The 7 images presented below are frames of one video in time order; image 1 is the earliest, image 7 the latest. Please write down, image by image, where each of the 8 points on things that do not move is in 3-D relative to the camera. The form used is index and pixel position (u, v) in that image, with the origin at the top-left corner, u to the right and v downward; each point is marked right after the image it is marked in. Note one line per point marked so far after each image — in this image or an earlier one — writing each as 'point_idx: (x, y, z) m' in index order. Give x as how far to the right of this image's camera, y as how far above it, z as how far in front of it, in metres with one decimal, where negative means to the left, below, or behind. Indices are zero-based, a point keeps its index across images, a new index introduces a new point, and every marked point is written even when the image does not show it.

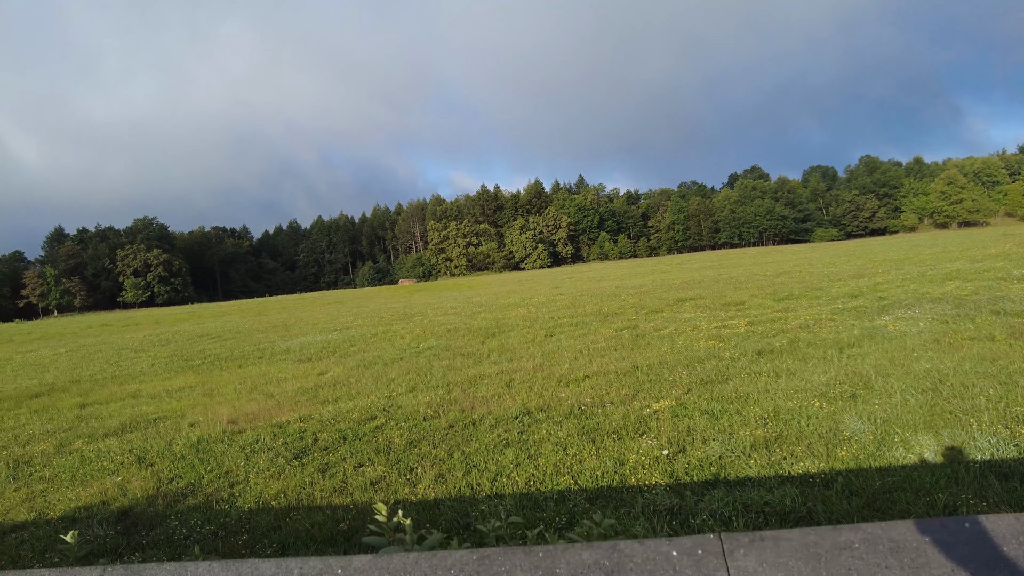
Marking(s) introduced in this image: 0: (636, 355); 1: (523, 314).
0: (+1.9, -1.1, +10.2) m
1: (+0.4, -0.7, +17.8) m
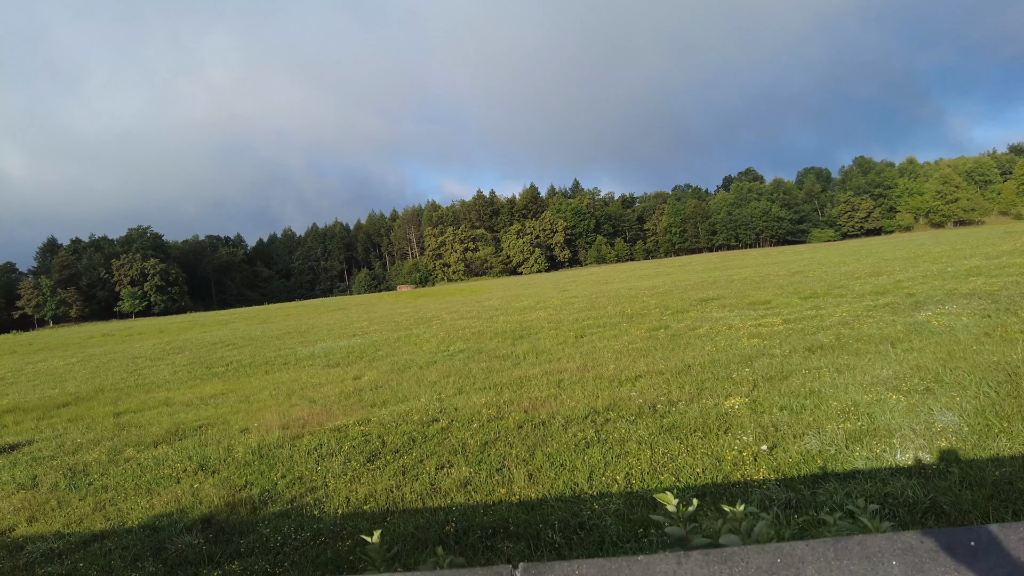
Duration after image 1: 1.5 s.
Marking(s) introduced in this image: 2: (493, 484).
0: (+2.6, -1.0, +10.1) m
1: (+0.9, -0.7, +17.7) m
2: (-0.1, -1.6, +5.3) m
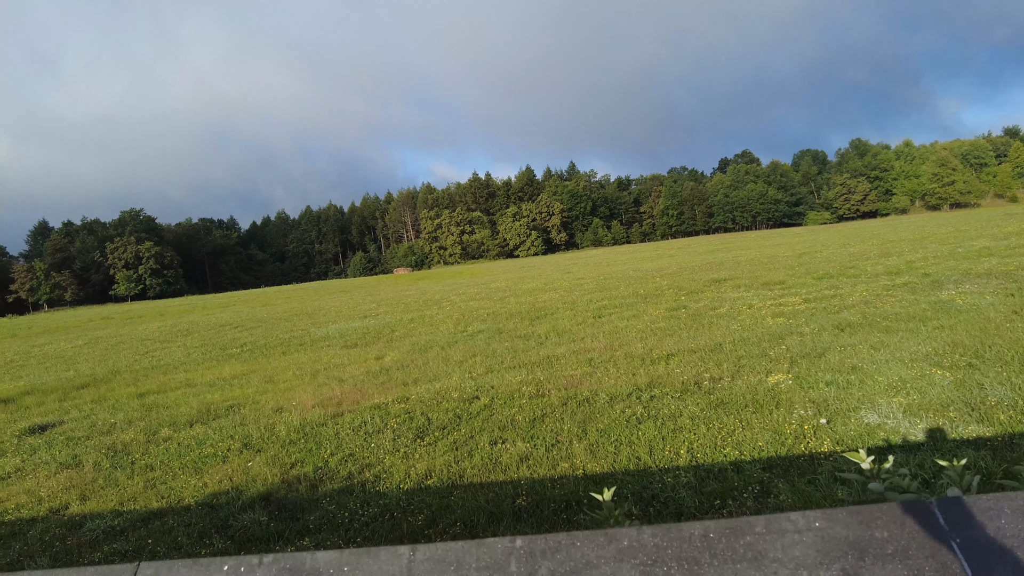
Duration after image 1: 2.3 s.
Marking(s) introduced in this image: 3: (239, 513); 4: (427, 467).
0: (+3.0, -0.7, +10.2) m
1: (+1.2, -0.2, +17.7) m
2: (+0.3, -1.4, +5.3) m
3: (-2.1, -1.7, +5.0) m
4: (-0.7, -1.5, +5.4) m
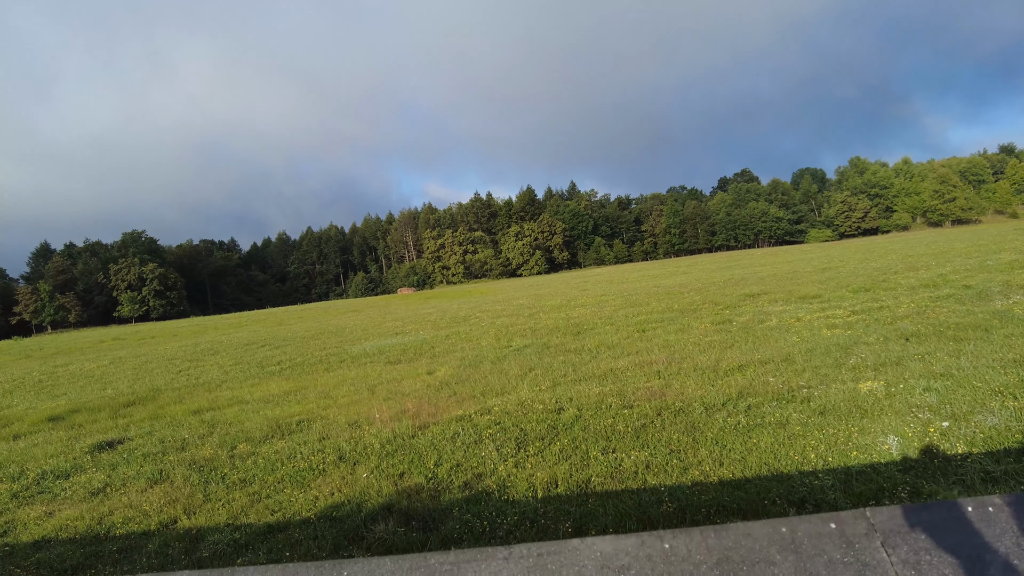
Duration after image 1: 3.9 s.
0: (+4.0, -0.9, +10.2) m
1: (+2.1, -0.6, +17.7) m
2: (+1.3, -1.4, +5.2) m
3: (-1.1, -1.8, +4.9) m
4: (+0.3, -1.5, +5.3) m
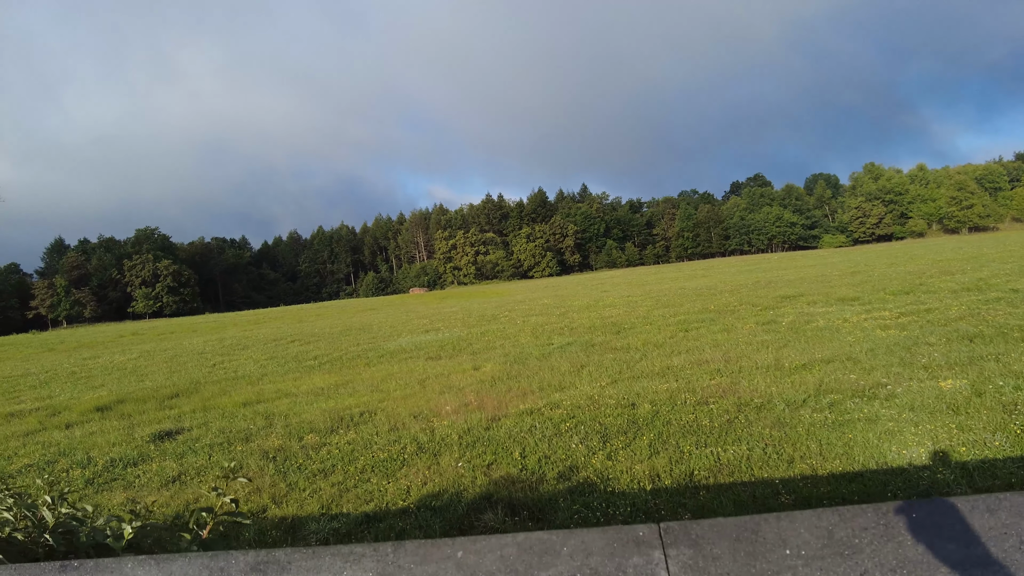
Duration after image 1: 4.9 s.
0: (+4.8, -0.9, +10.1) m
1: (+3.0, -0.6, +17.6) m
2: (+2.1, -1.4, +5.1) m
3: (-0.3, -1.7, +4.8) m
4: (+1.1, -1.5, +5.3) m
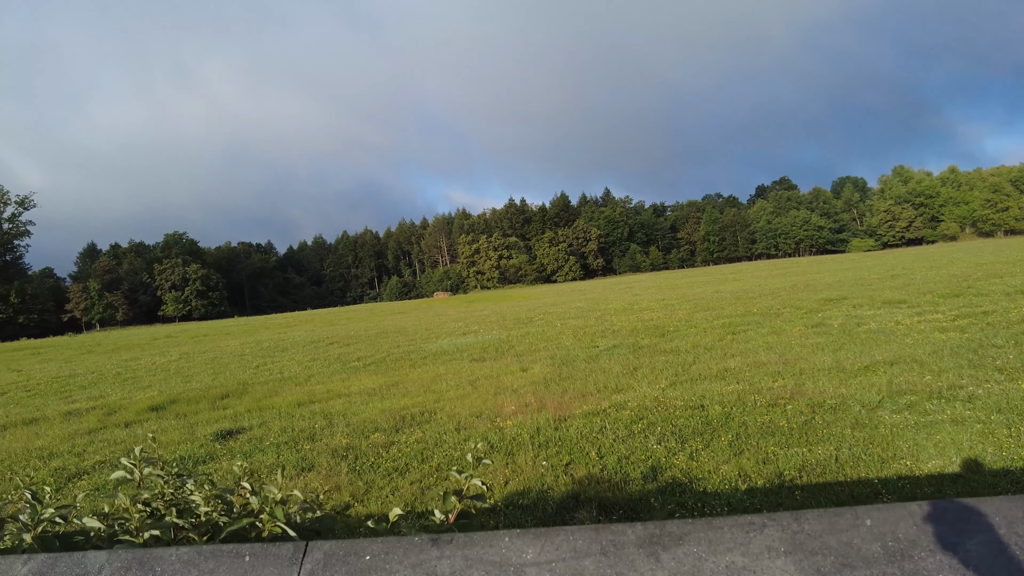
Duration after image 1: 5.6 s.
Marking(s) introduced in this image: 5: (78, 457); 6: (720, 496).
0: (+5.6, -0.9, +9.9) m
1: (+4.0, -0.7, +17.5) m
2: (+2.8, -1.3, +5.0) m
3: (+0.4, -1.6, +4.8) m
4: (+1.8, -1.4, +5.2) m
5: (-5.2, -2.0, +7.8) m
6: (+1.5, -1.5, +4.7) m
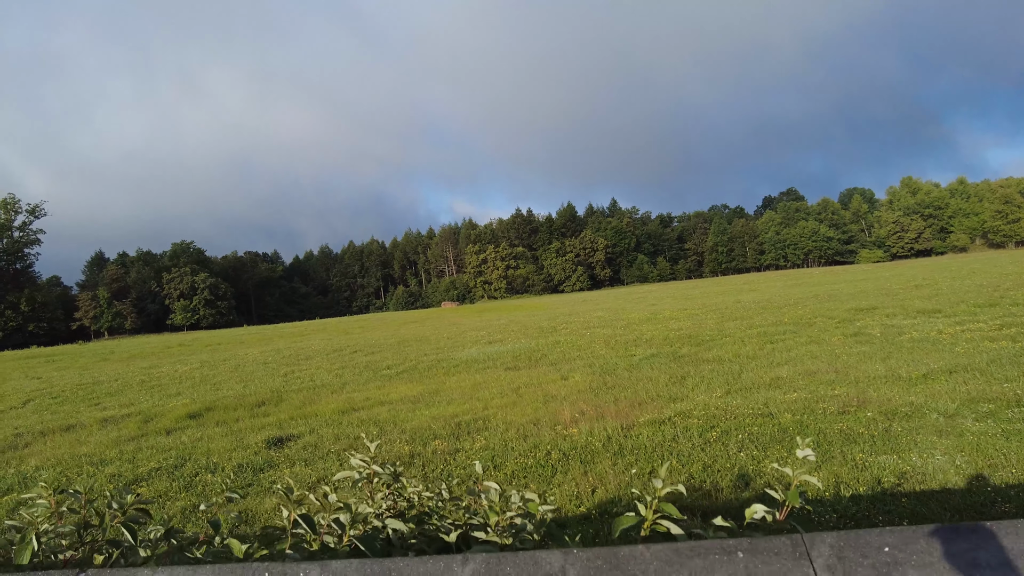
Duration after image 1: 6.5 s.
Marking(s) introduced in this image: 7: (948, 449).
0: (+6.3, -1.0, +9.8) m
1: (+4.7, -0.9, +17.4) m
2: (+3.5, -1.4, +4.9) m
3: (+1.1, -1.7, +4.7) m
4: (+2.5, -1.5, +5.1) m
5: (-4.5, -2.1, +7.7) m
6: (+2.2, -1.5, +4.6) m
7: (+3.6, -1.3, +5.5) m
